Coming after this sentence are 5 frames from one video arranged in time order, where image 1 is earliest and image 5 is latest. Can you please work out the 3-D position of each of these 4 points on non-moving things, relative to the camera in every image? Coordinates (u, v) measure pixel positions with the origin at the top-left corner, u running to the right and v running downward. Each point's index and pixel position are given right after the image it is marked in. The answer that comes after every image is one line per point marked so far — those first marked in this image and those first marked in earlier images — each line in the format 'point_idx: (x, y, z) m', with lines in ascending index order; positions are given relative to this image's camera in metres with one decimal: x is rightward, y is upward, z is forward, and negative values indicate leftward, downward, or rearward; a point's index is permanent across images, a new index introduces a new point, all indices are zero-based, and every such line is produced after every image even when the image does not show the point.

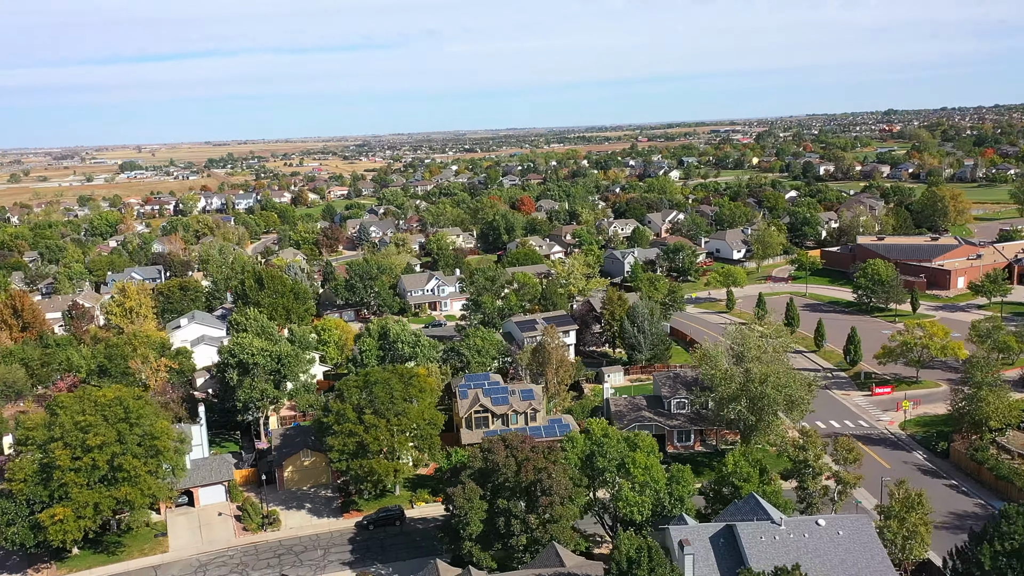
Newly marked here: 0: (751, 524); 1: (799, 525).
0: (+5.6, -5.7, +19.6) m
1: (+6.7, -5.6, +19.4) m
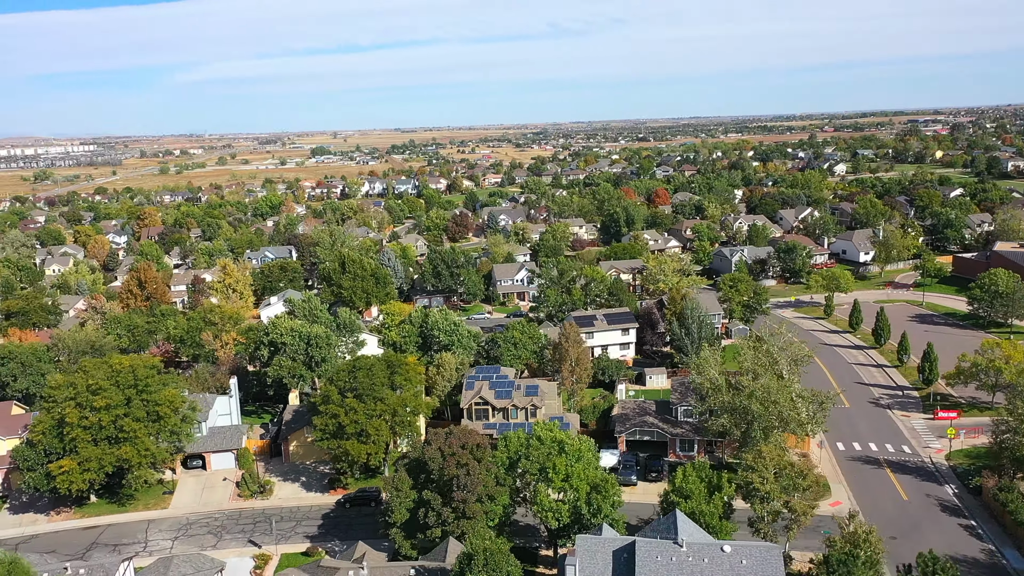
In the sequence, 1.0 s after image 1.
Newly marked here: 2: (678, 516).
0: (+3.2, -5.9, +18.9) m
1: (+4.2, -5.9, +18.5) m
2: (+4.0, -5.6, +19.9) m
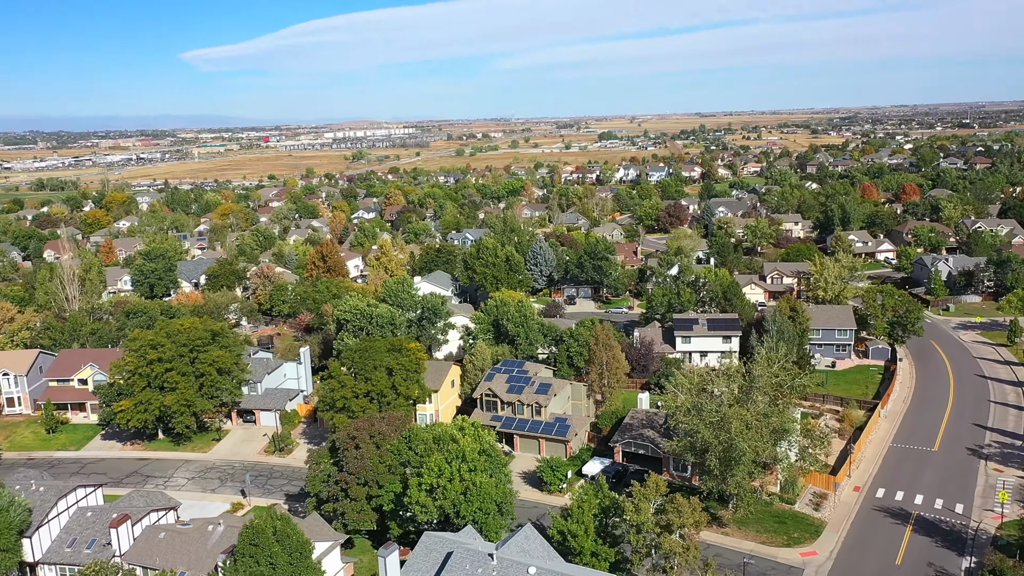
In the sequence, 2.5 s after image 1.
0: (-0.9, -6.1, +18.9) m
1: (-0.1, -6.1, +18.2) m
2: (+0.2, -5.8, +19.6) m
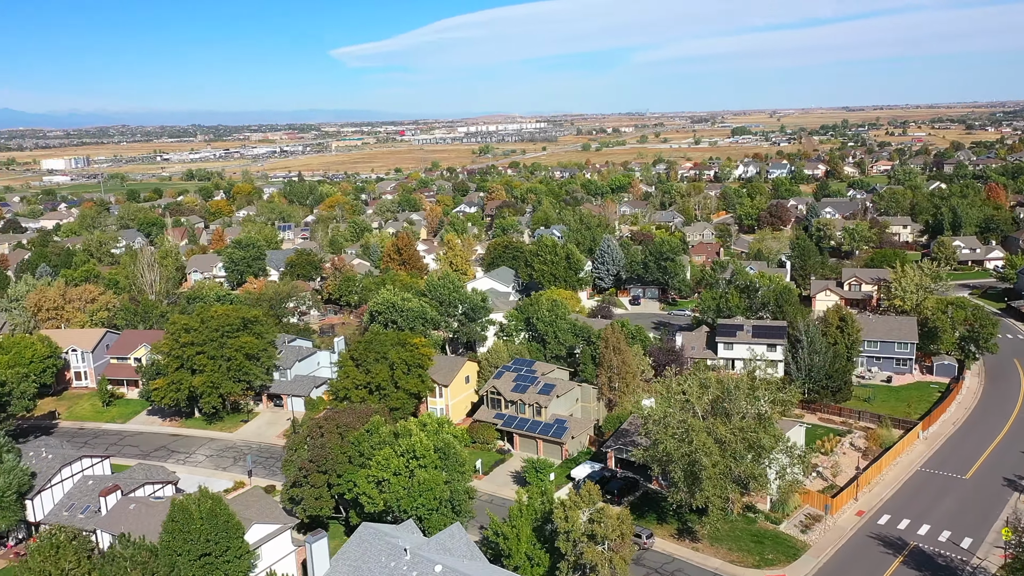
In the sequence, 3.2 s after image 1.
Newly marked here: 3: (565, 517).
0: (-2.8, -6.0, +19.3) m
1: (-2.1, -6.2, +18.5) m
2: (-1.5, -5.9, +19.8) m
3: (+1.3, -5.5, +19.9) m
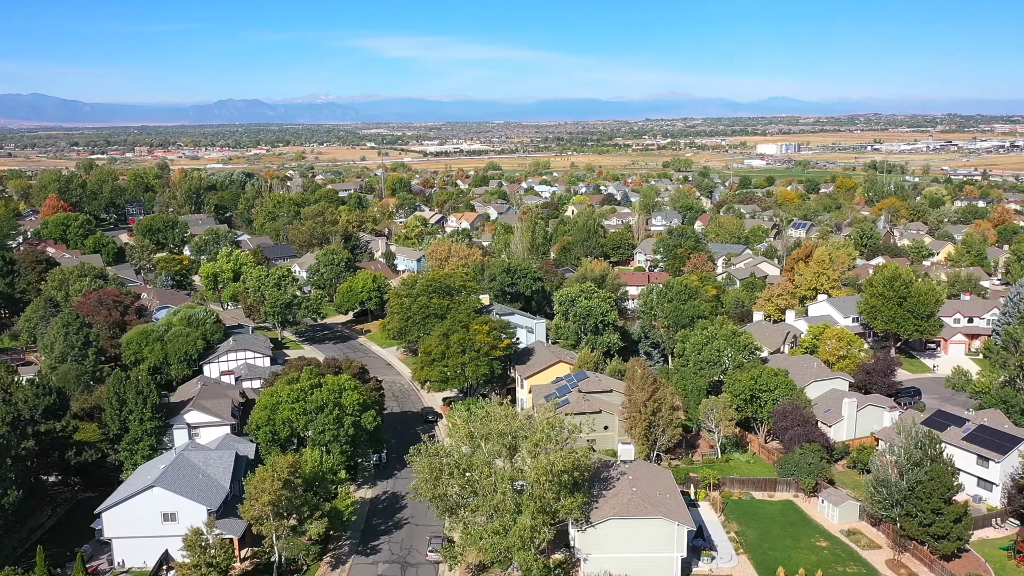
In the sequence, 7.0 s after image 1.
0: (-9.9, -5.0, +25.7) m
1: (-10.1, -5.2, +24.6) m
2: (-8.7, -5.1, +25.1) m
3: (-6.7, -5.2, +23.0) m
